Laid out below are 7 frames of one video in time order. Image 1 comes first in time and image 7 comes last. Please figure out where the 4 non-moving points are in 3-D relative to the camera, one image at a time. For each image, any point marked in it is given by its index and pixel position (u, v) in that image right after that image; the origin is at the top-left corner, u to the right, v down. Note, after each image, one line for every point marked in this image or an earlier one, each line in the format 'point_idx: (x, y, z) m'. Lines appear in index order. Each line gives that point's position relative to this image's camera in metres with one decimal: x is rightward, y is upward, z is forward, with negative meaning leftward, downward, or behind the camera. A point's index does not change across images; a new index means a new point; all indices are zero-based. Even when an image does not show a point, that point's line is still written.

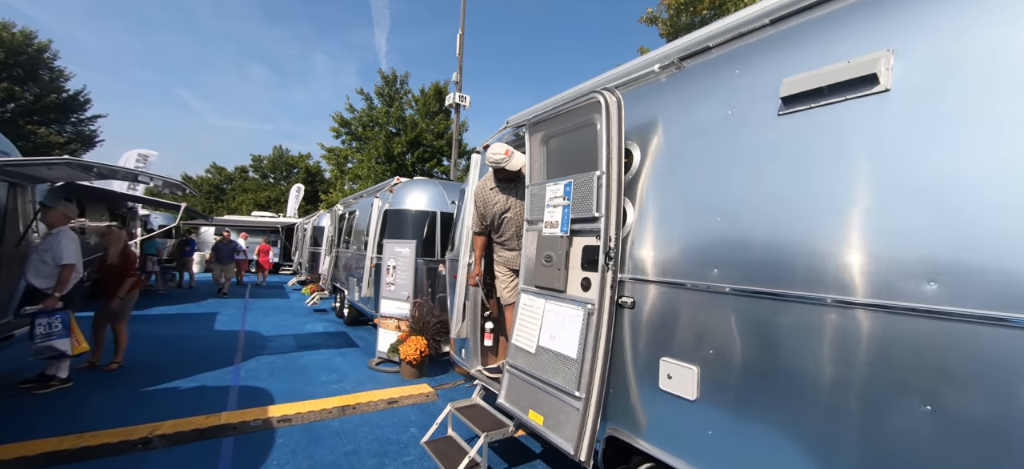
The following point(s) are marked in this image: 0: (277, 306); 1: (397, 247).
0: (-6.2, -1.9, +10.9) m
1: (-1.8, -0.2, +6.3) m
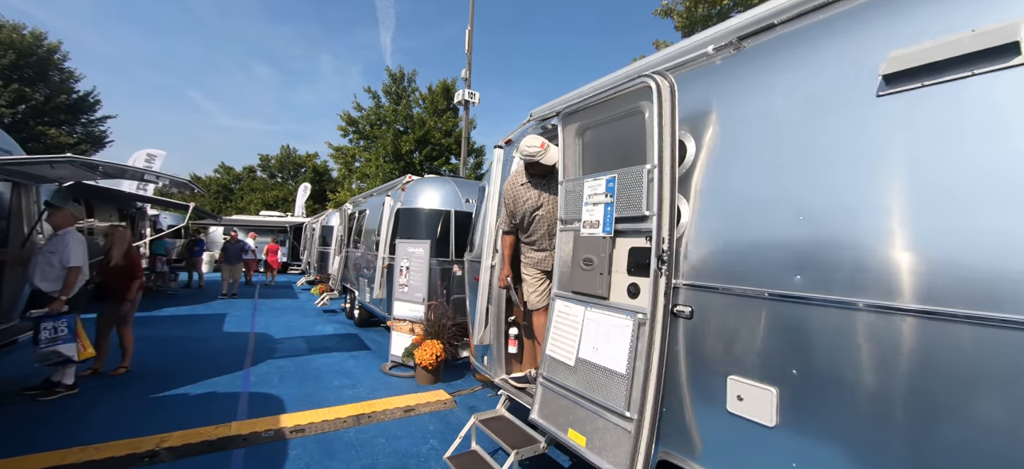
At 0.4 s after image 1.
0: (-5.9, -1.9, +10.7) m
1: (-1.5, -0.2, +6.1) m
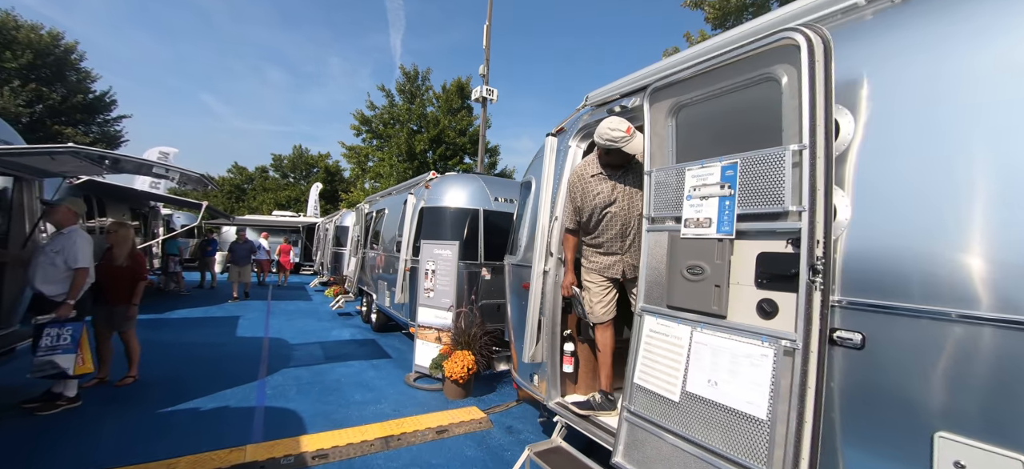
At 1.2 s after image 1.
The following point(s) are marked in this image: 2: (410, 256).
0: (-5.3, -1.9, +10.3) m
1: (-1.0, -0.2, +5.6) m
2: (-1.6, -0.3, +6.4) m
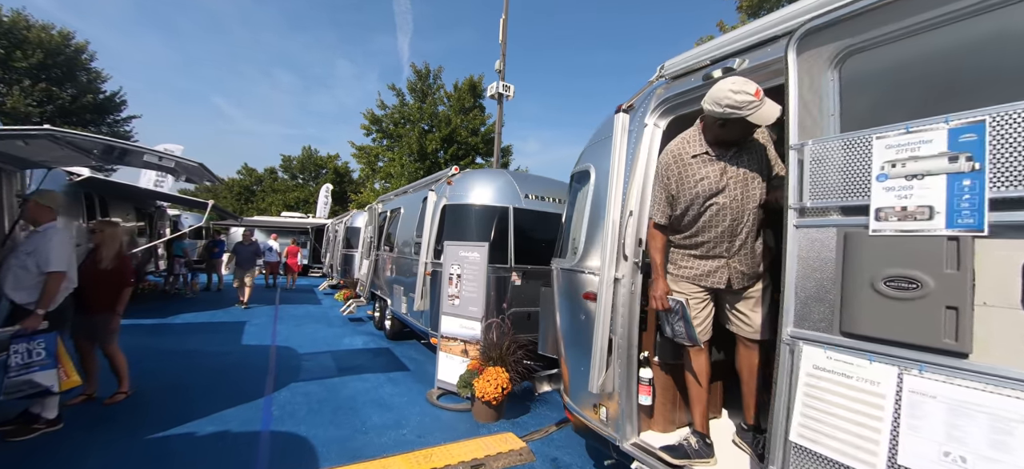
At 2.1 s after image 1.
0: (-4.8, -1.9, +9.8) m
1: (-0.6, -0.2, +5.0) m
2: (-1.1, -0.3, +5.8) m
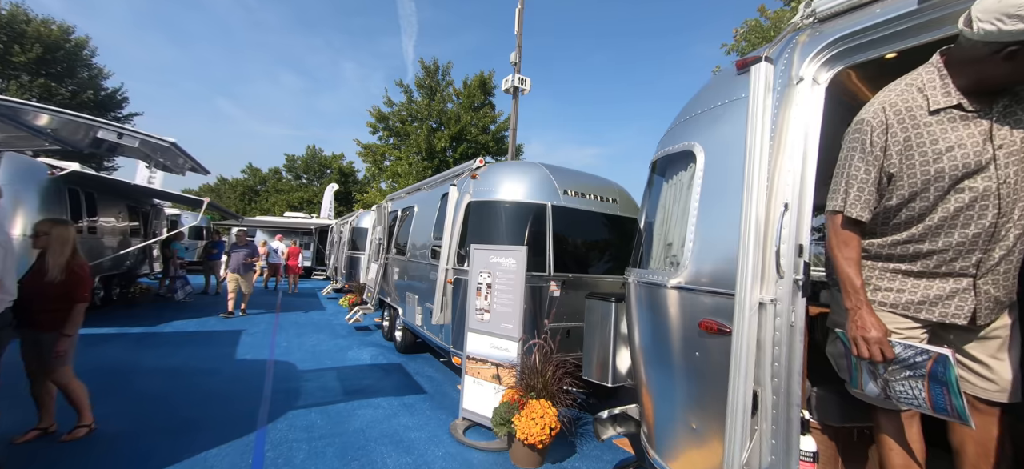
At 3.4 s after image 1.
0: (-4.4, -1.9, +9.0) m
1: (-0.2, -0.2, +4.2) m
2: (-0.7, -0.4, +5.0) m
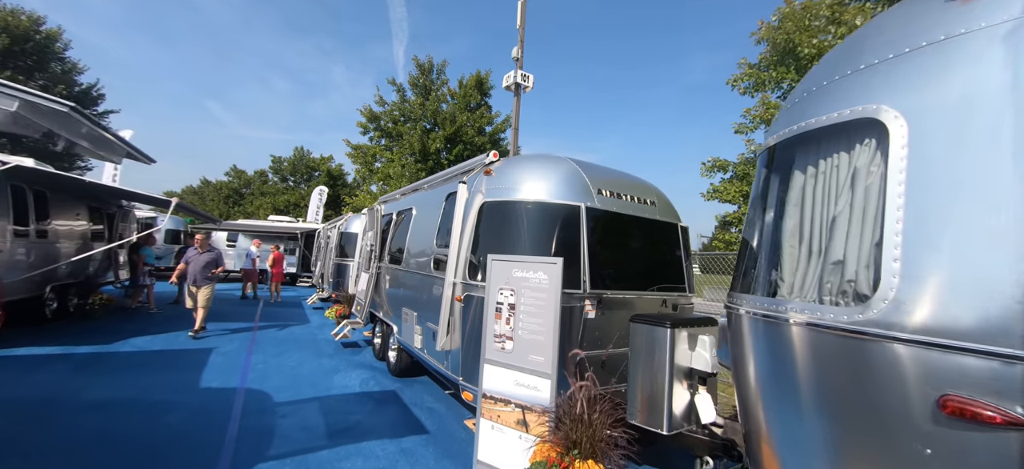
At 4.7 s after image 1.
0: (-4.3, -2.0, +8.1) m
1: (0.0, -0.3, +3.4) m
2: (-0.5, -0.4, +4.2) m
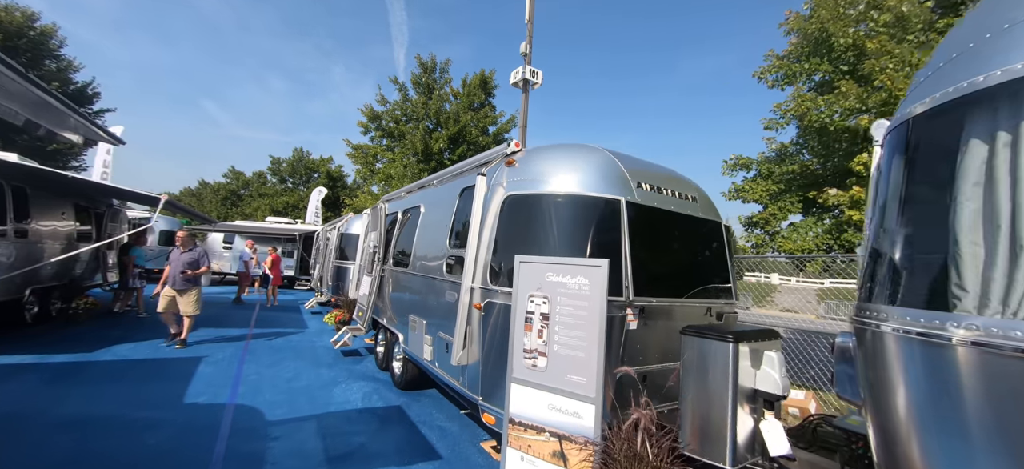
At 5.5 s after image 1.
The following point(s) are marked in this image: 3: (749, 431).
0: (-4.1, -2.0, +7.6) m
1: (+0.3, -0.3, +2.9) m
2: (-0.3, -0.4, +3.7) m
3: (+1.6, -1.3, +2.8) m
